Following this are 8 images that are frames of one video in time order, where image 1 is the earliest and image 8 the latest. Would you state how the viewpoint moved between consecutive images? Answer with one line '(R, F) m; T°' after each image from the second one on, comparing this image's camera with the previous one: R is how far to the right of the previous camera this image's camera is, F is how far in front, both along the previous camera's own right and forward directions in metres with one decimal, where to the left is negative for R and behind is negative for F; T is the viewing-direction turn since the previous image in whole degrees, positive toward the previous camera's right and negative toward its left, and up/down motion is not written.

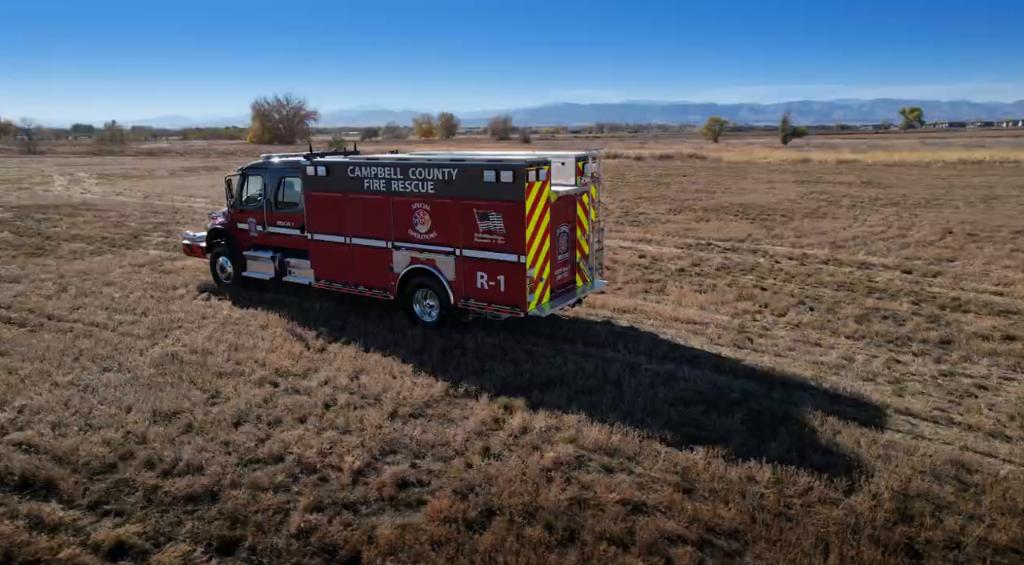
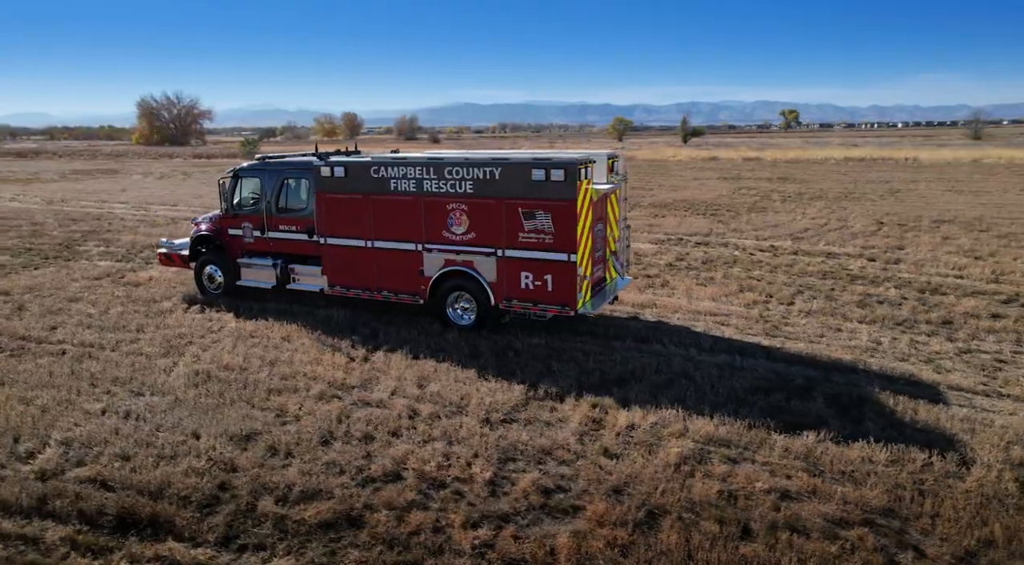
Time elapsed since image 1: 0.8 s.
(-2.1, +0.3) m; +9°
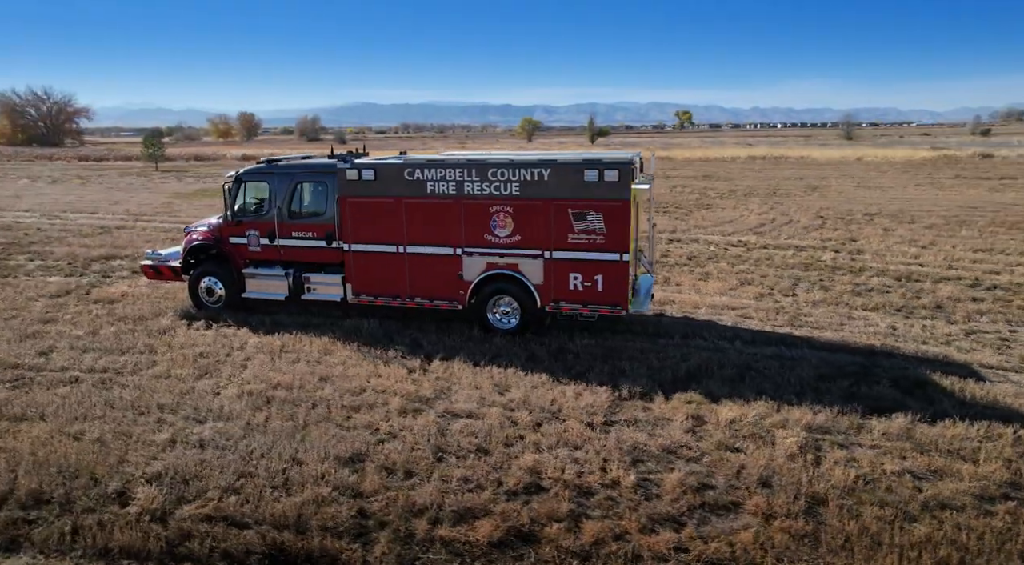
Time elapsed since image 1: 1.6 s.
(-2.1, +0.3) m; +9°
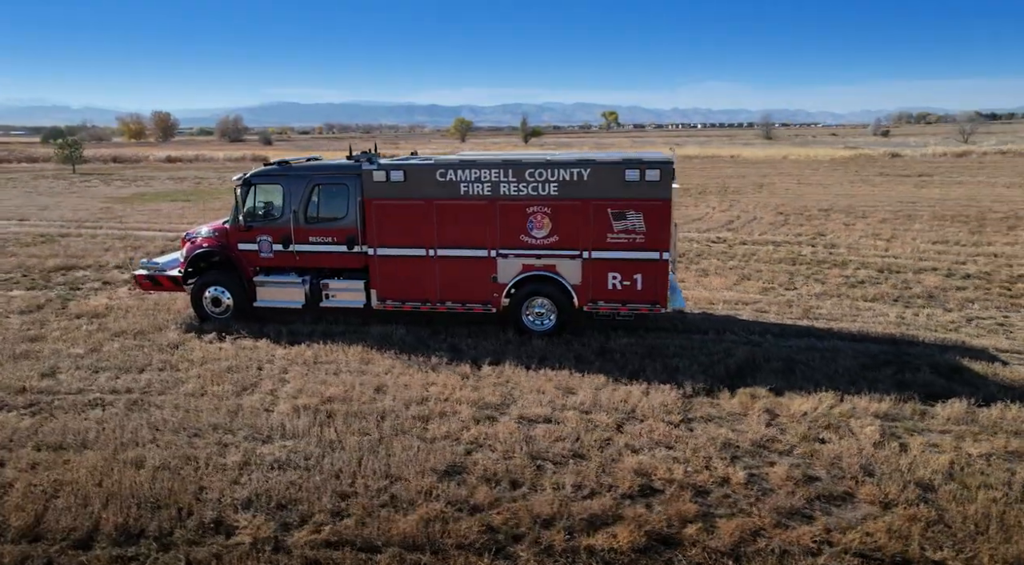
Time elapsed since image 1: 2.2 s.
(-1.6, +0.2) m; +7°
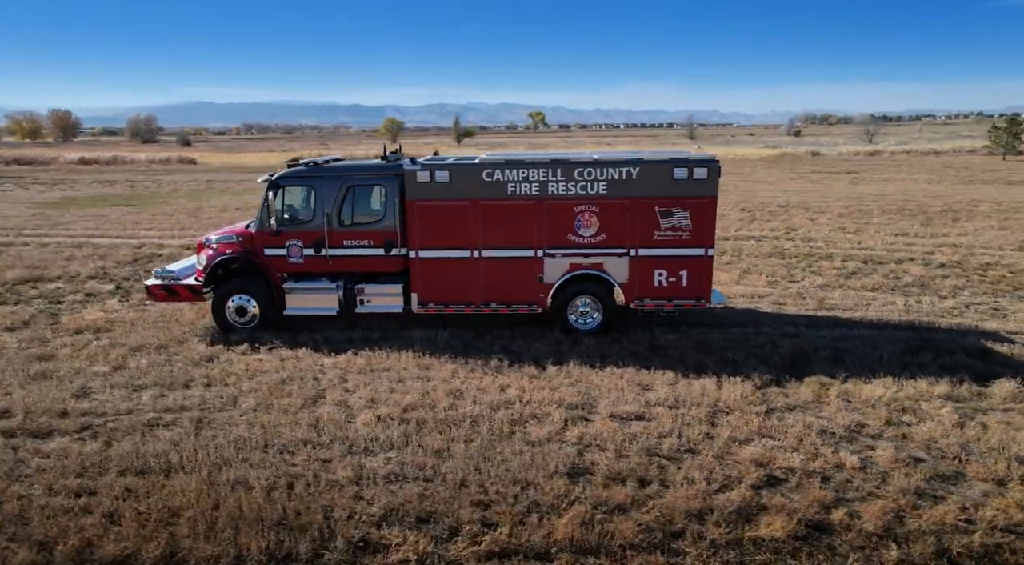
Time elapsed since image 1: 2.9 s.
(-1.8, +0.2) m; +7°
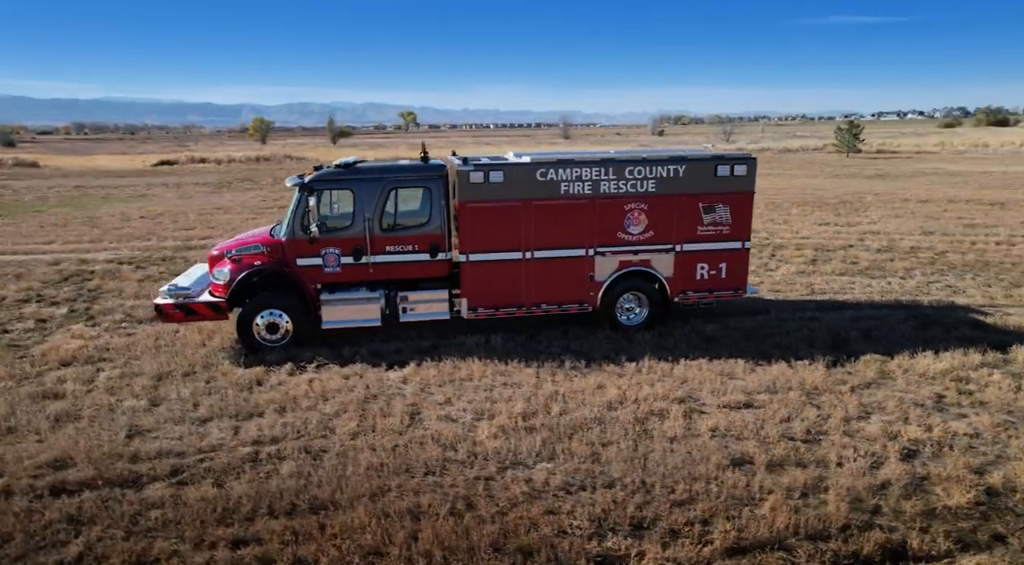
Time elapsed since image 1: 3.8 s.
(-2.6, +0.4) m; +12°
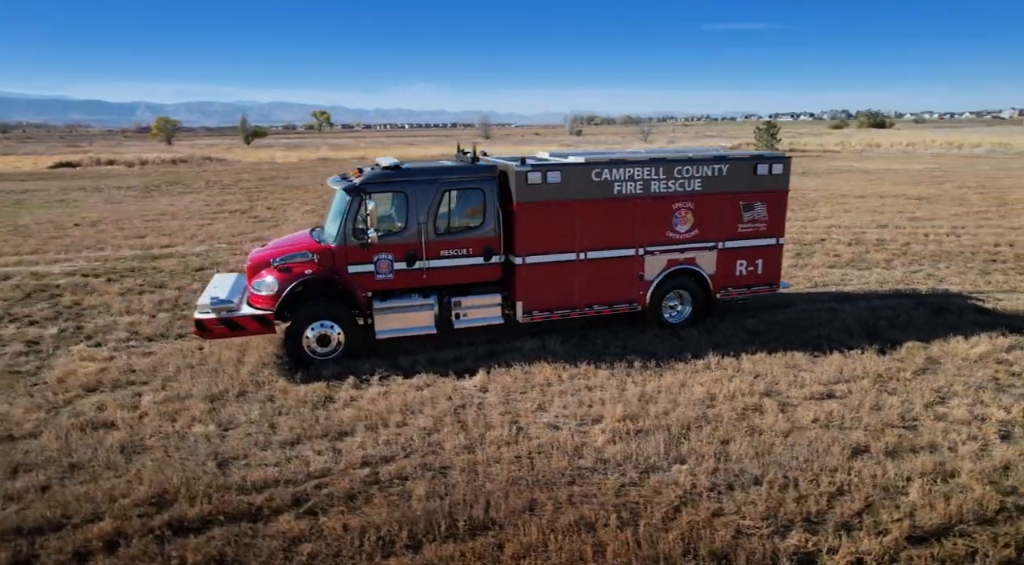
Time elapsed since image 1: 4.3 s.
(-2.0, +0.3) m; +8°
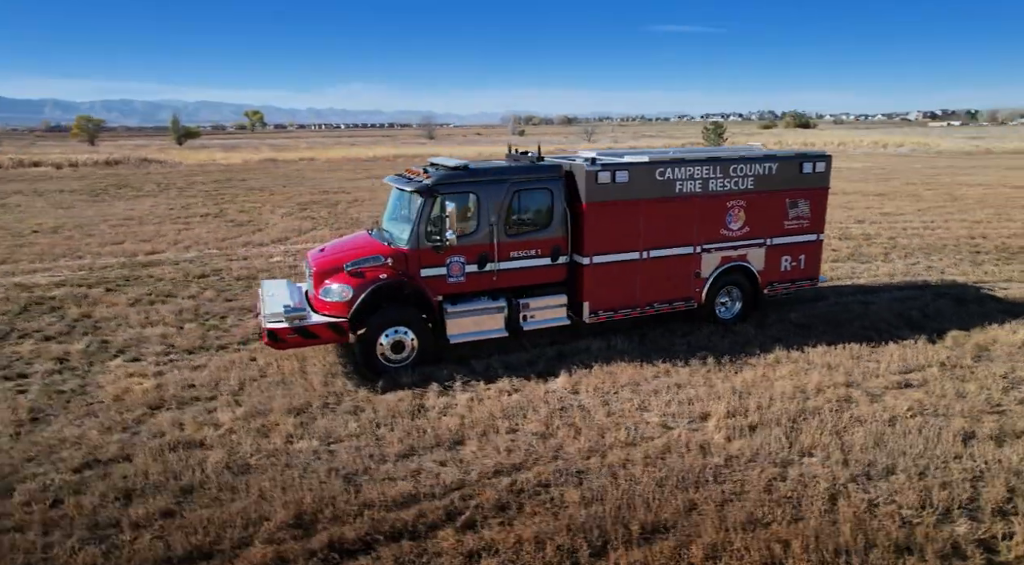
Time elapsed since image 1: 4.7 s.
(-1.8, +0.2) m; +6°
